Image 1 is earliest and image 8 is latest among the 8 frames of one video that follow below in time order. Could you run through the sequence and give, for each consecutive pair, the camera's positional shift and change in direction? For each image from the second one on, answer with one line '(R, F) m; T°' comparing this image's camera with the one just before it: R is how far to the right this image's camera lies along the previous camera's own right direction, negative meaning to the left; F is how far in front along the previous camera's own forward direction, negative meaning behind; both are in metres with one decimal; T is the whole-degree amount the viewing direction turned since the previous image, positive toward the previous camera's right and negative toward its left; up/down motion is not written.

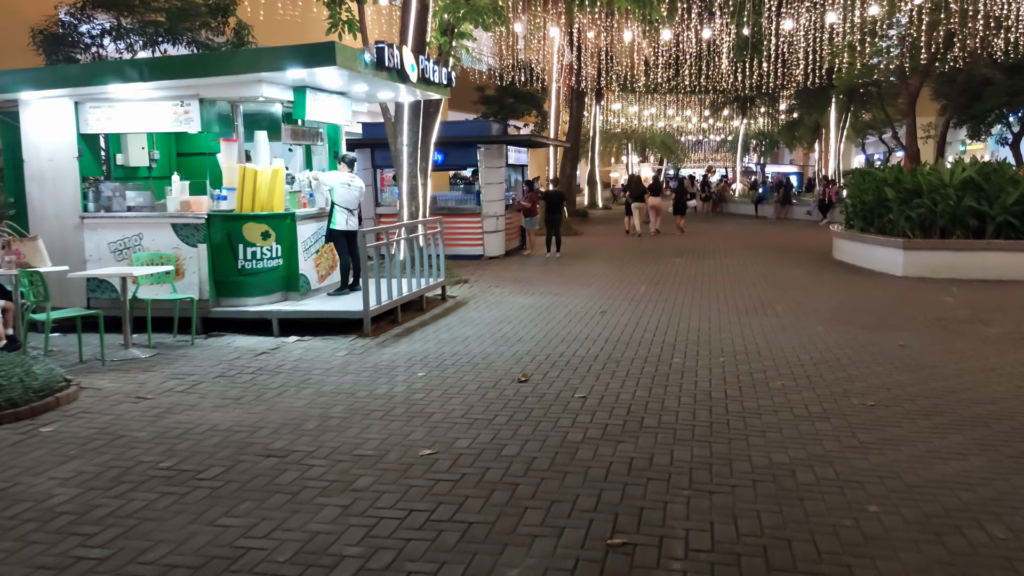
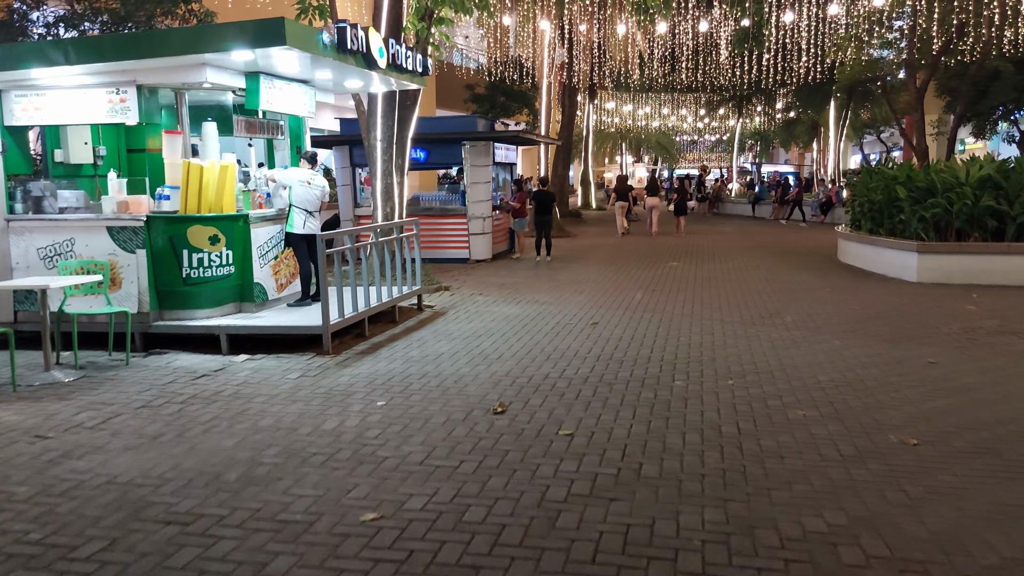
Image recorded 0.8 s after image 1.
(+0.2, +1.0) m; 0°
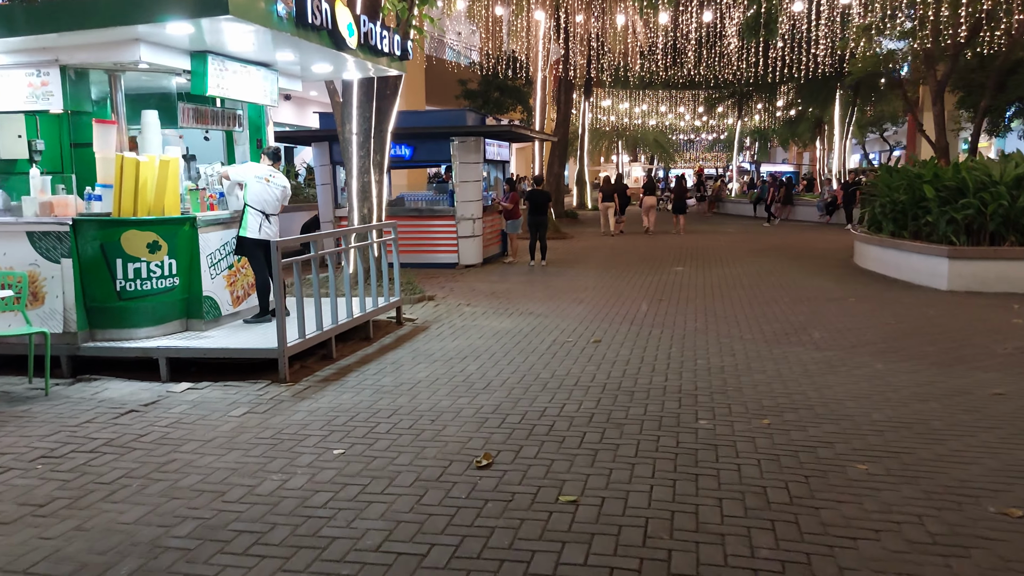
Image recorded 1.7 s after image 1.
(0.0, +1.2) m; 0°
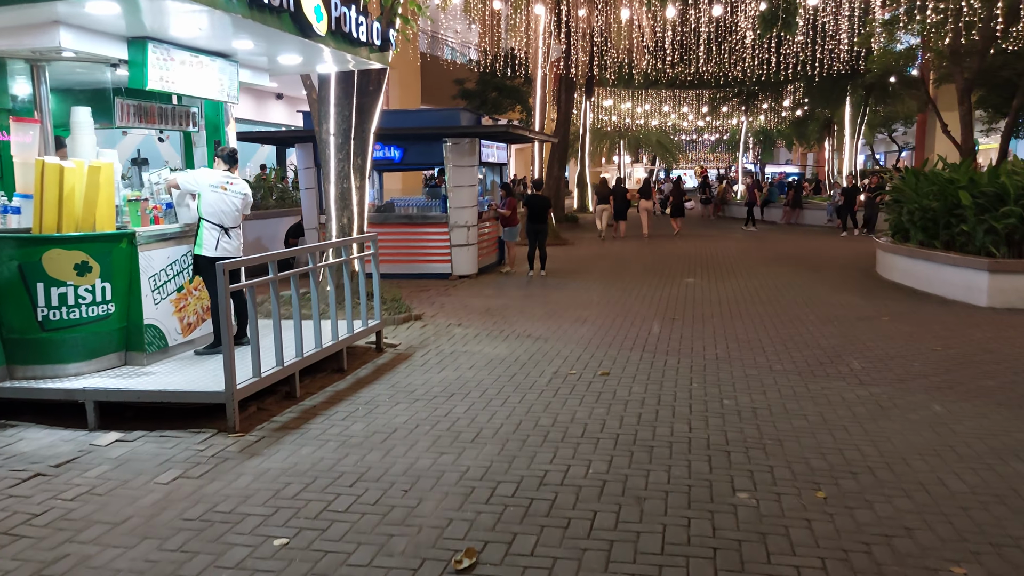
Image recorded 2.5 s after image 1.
(0.0, +1.1) m; 0°
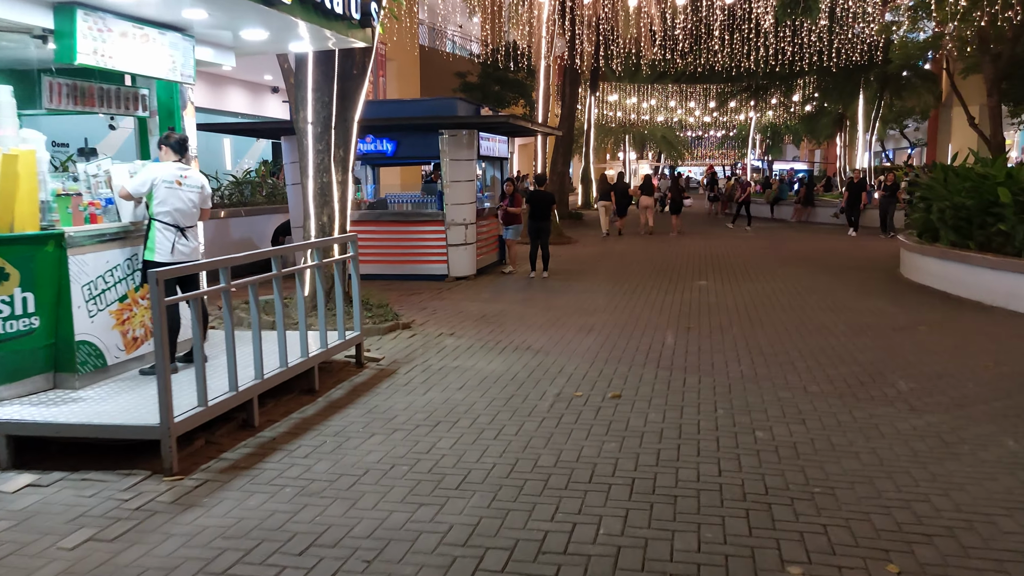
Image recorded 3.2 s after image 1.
(+0.1, +0.9) m; 0°
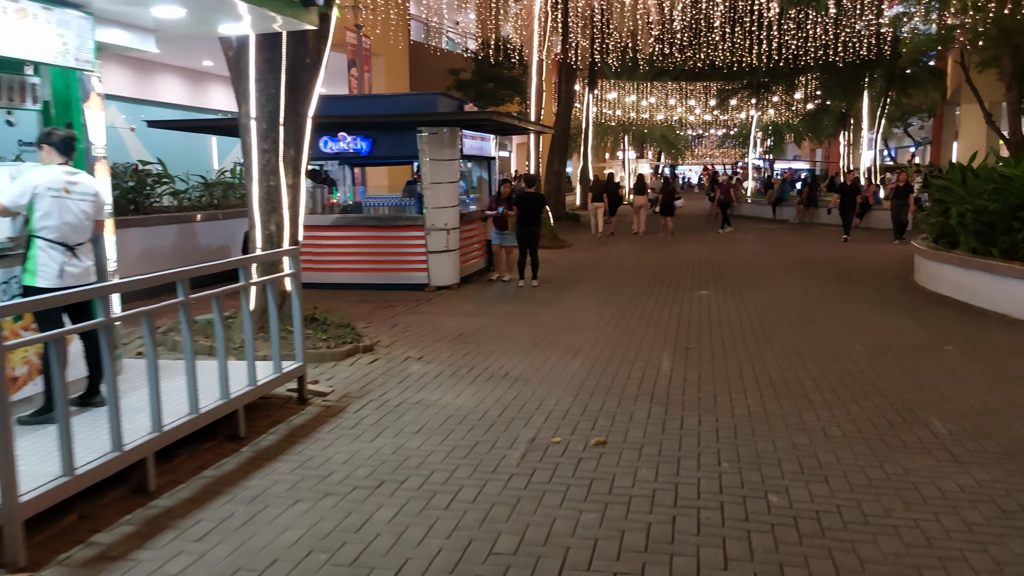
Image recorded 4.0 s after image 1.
(+0.2, +1.0) m; 0°
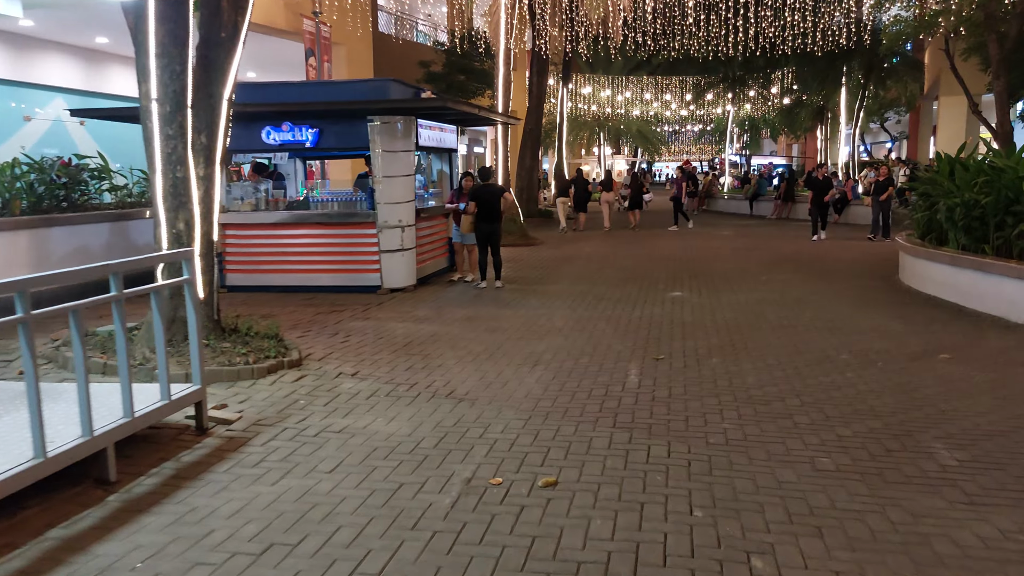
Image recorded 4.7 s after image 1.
(+0.3, +0.9) m; +2°
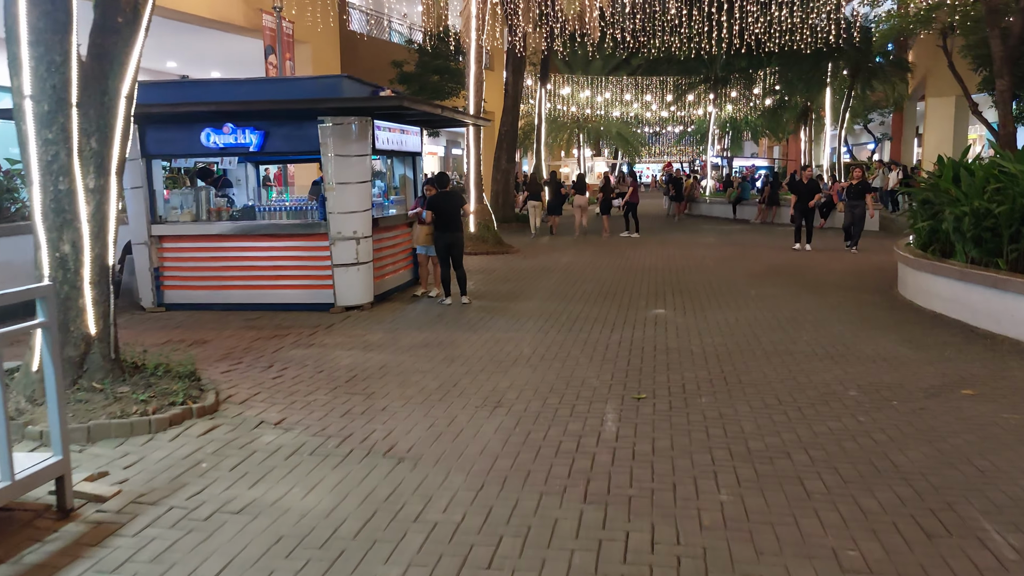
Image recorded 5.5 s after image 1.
(+0.2, +1.0) m; +1°
